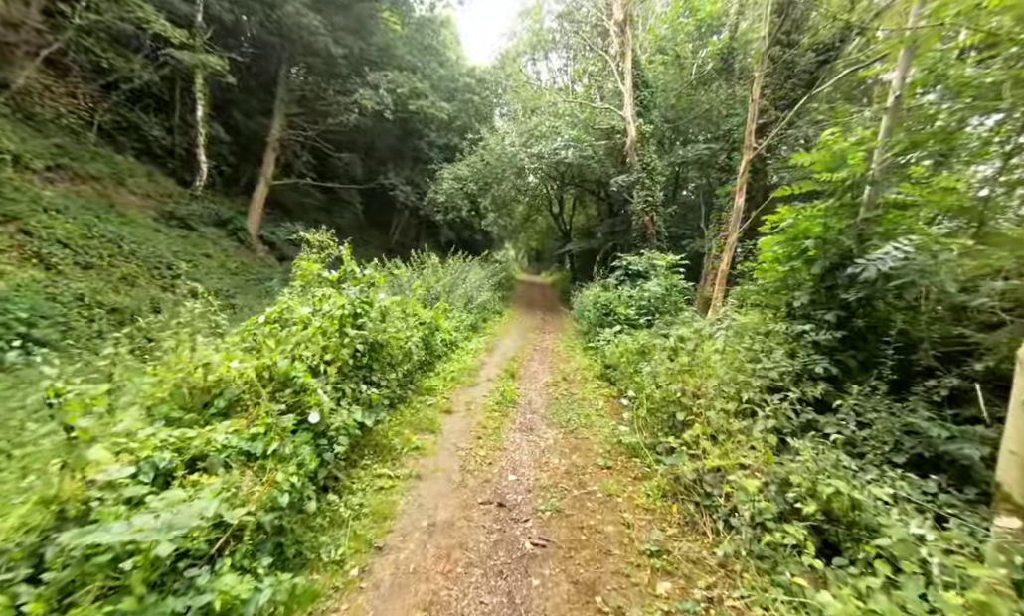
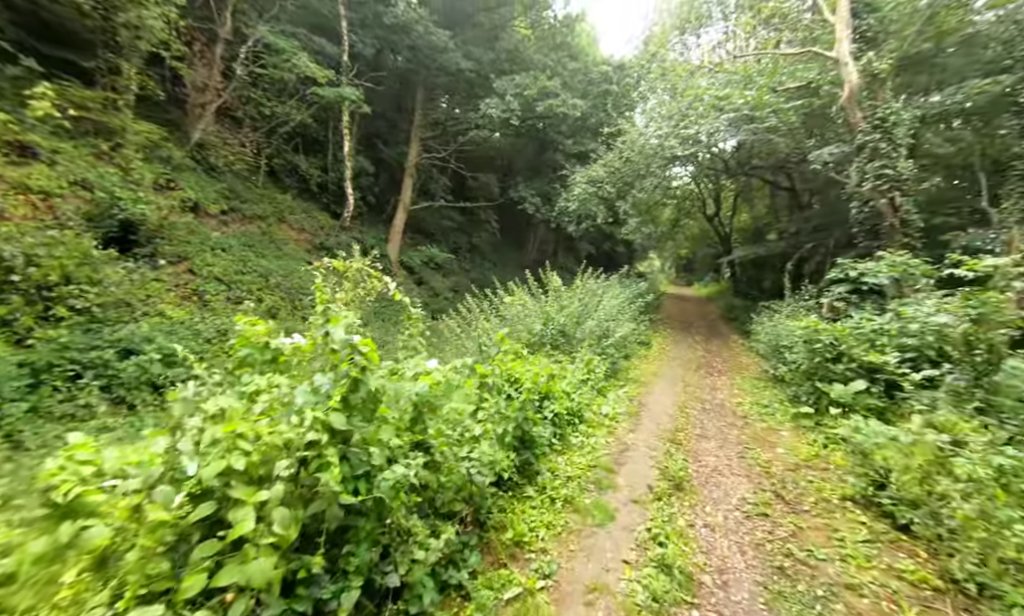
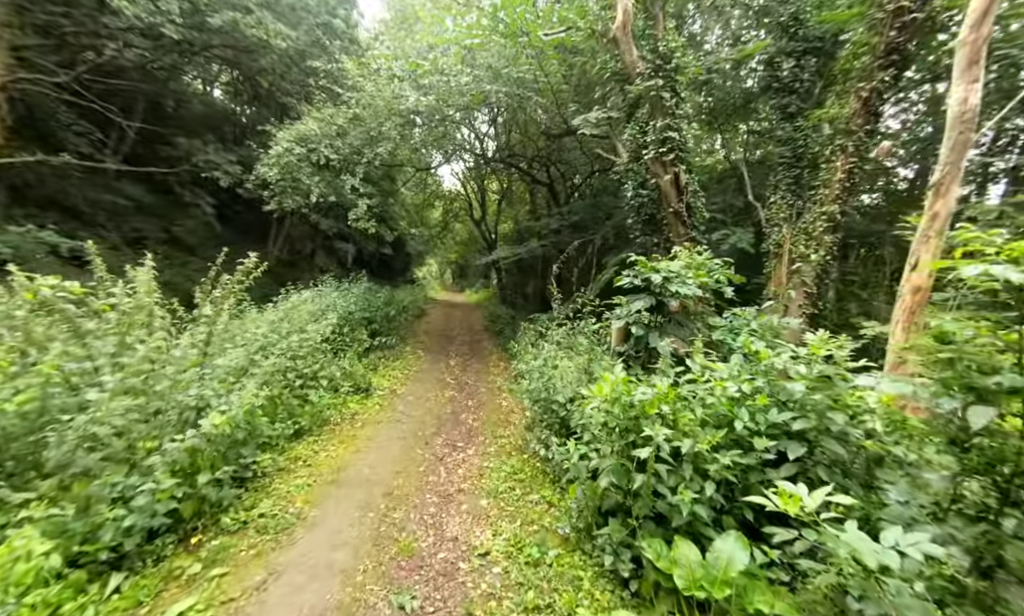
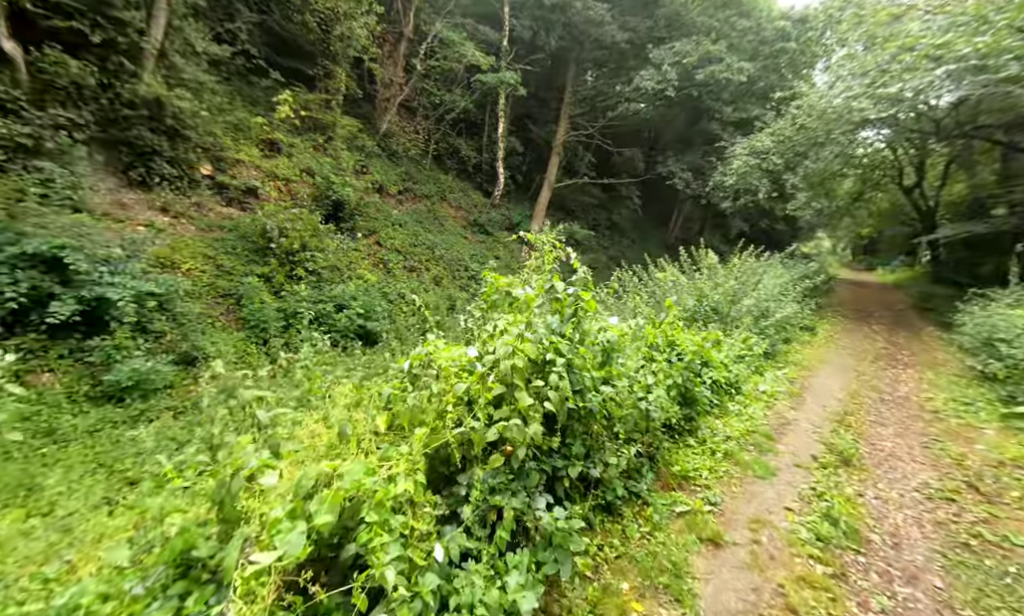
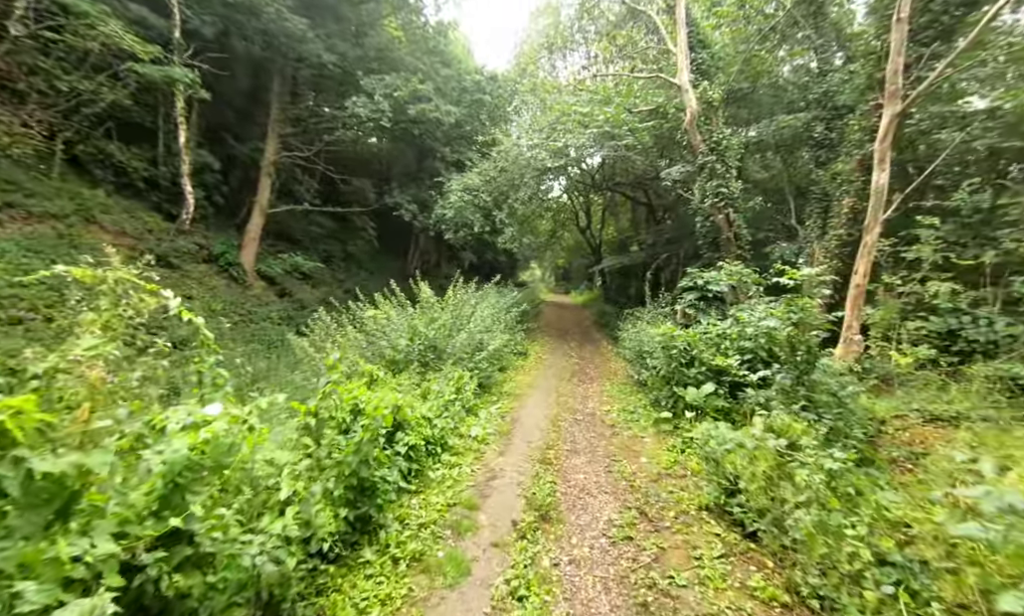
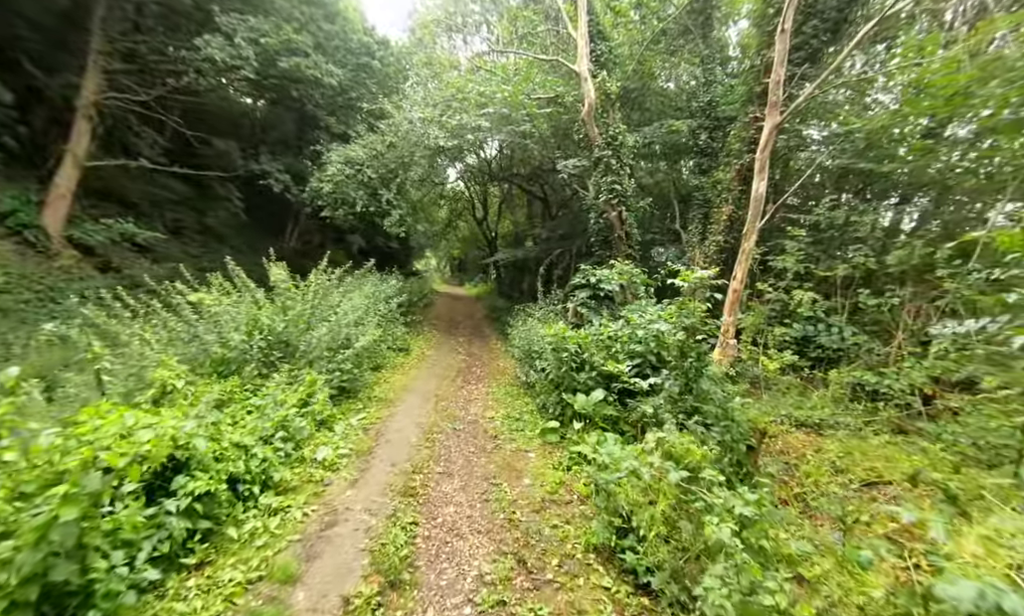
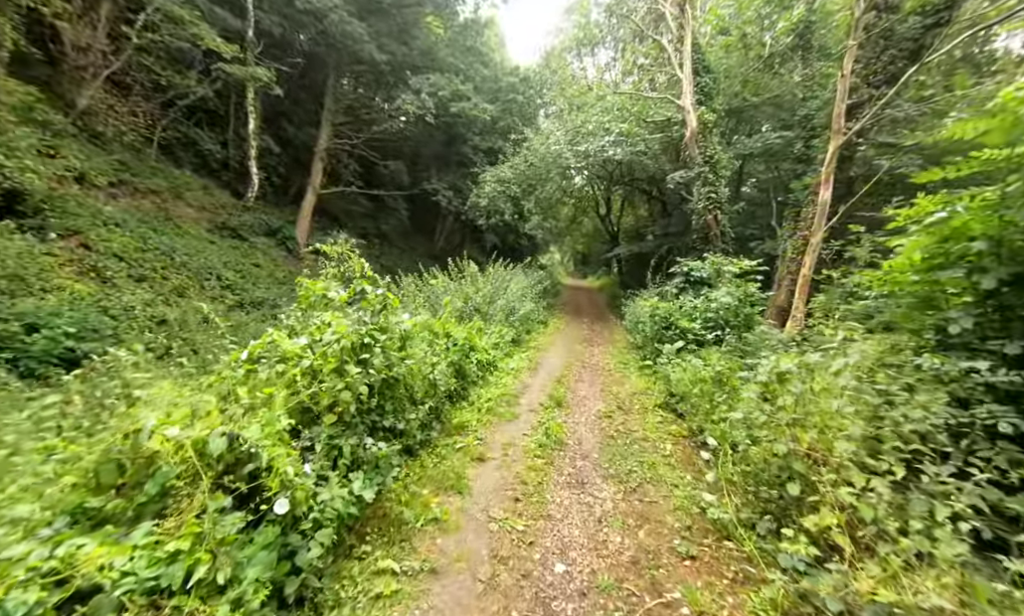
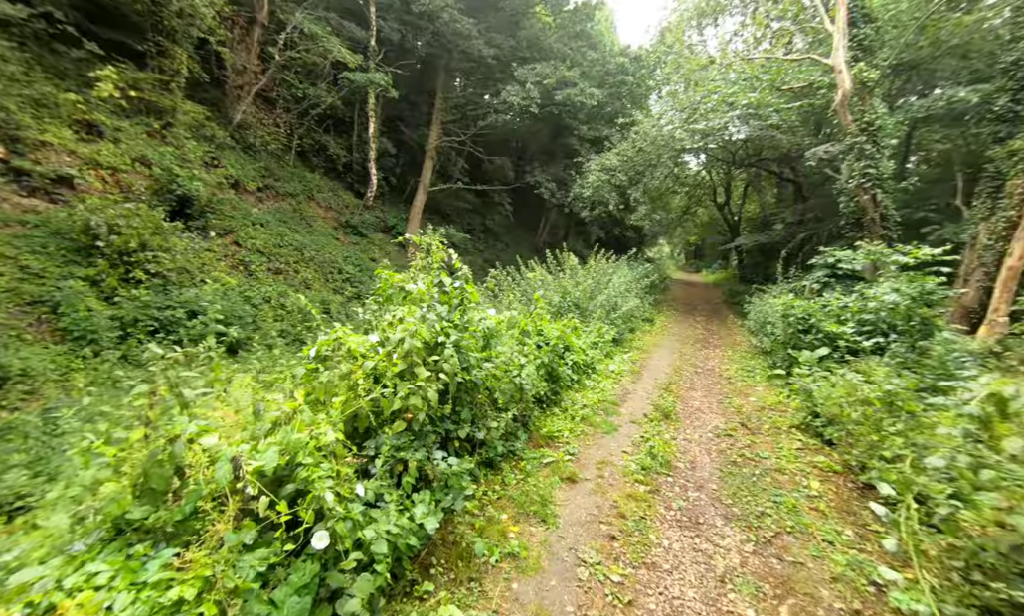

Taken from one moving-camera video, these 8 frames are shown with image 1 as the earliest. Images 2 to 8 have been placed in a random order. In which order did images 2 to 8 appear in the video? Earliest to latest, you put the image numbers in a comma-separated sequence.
7, 8, 4, 2, 5, 6, 3
